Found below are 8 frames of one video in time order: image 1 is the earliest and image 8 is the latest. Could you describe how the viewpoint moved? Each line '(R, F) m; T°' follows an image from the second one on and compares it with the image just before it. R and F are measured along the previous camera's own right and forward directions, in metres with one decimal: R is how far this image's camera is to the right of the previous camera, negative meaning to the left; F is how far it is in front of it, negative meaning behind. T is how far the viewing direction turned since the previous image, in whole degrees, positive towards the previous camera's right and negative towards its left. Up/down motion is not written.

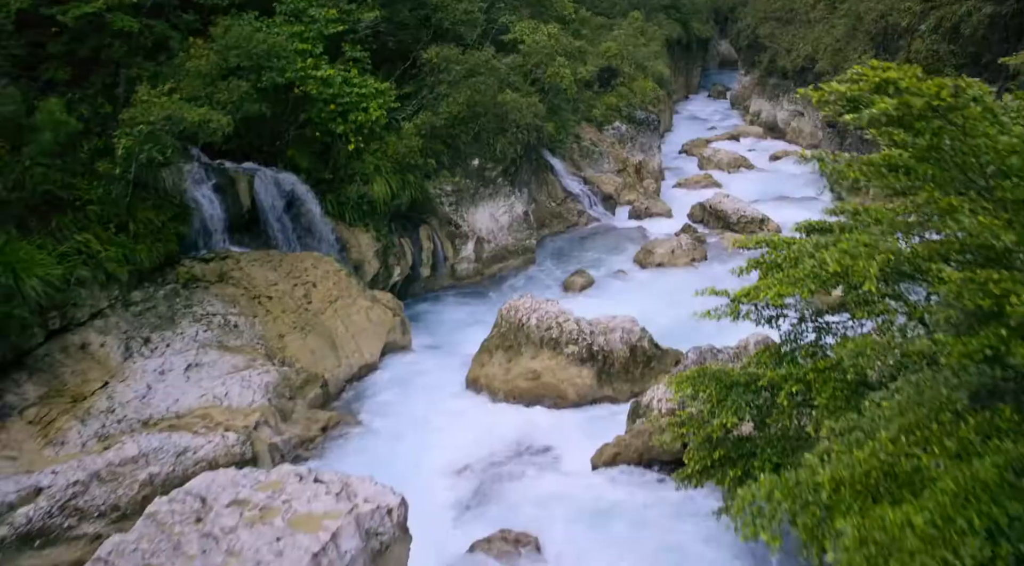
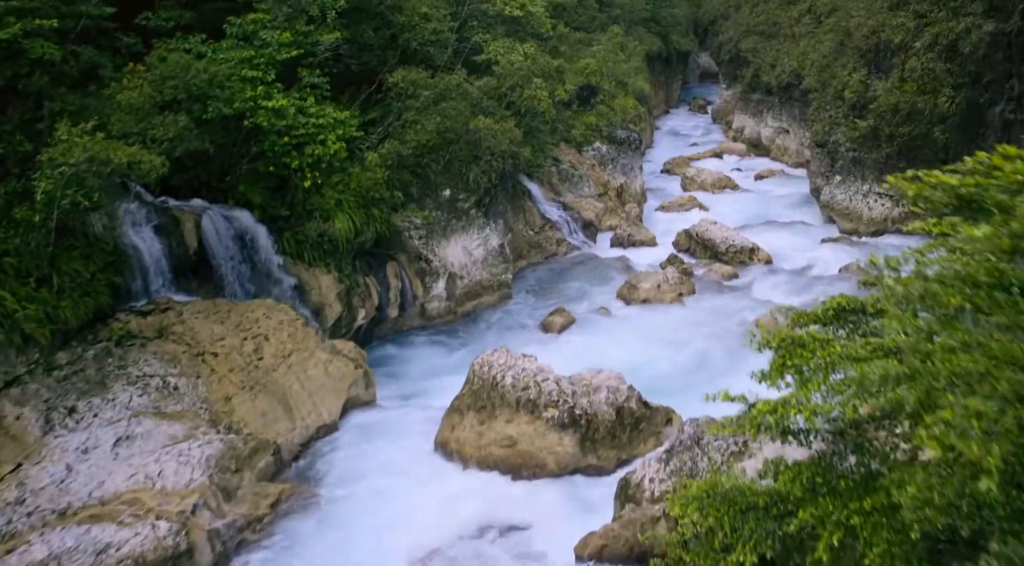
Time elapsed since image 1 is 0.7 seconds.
(+0.1, +1.2) m; +1°
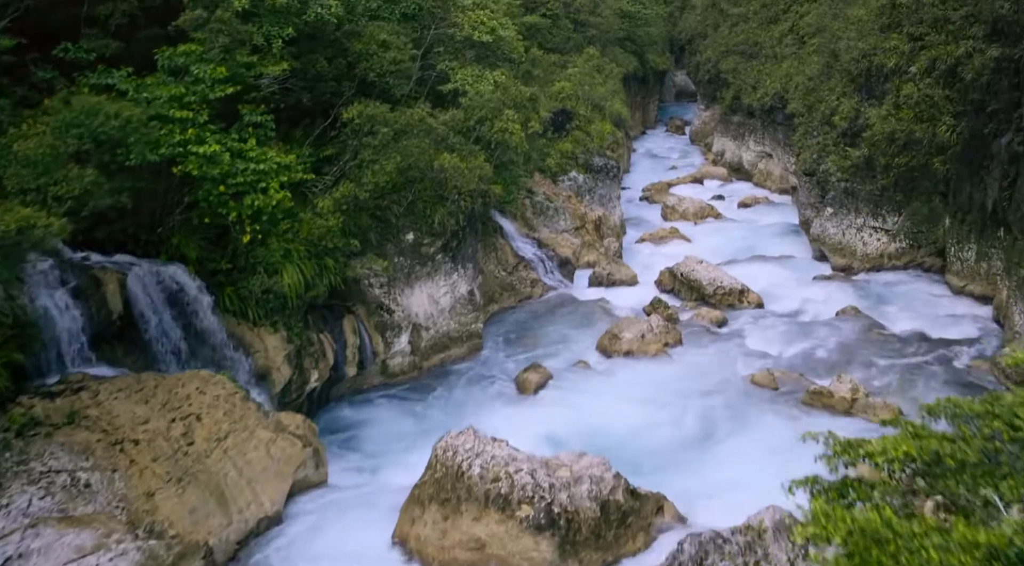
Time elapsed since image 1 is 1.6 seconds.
(+0.2, +1.4) m; +2°
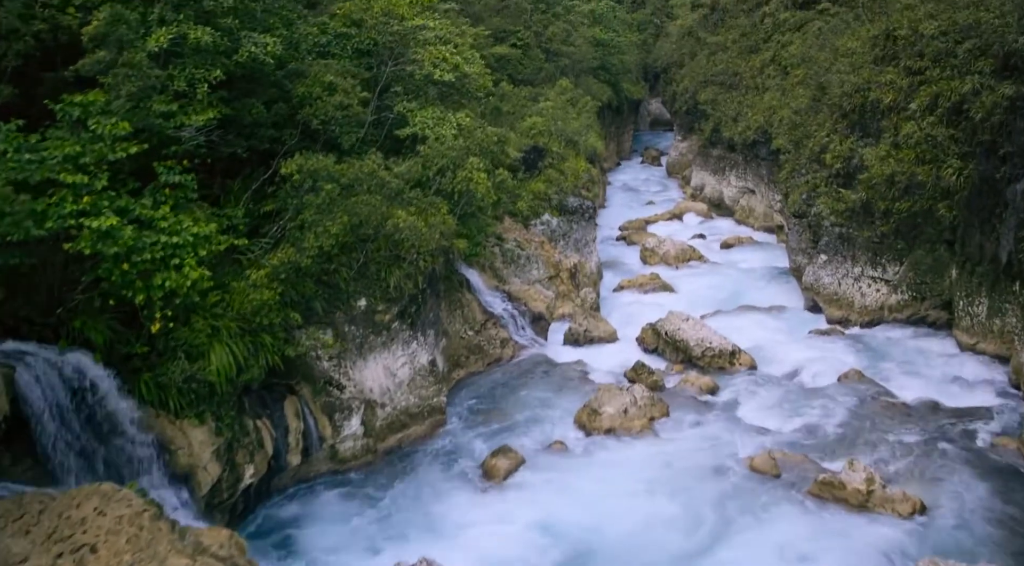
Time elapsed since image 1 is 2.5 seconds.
(+0.2, +1.7) m; +2°
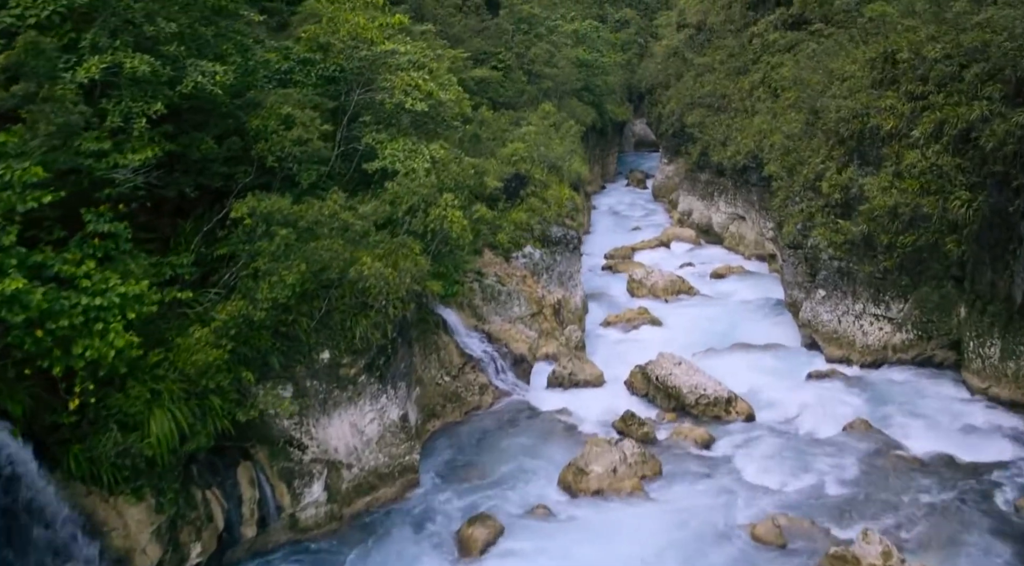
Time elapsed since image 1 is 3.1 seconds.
(+0.1, +1.1) m; +1°
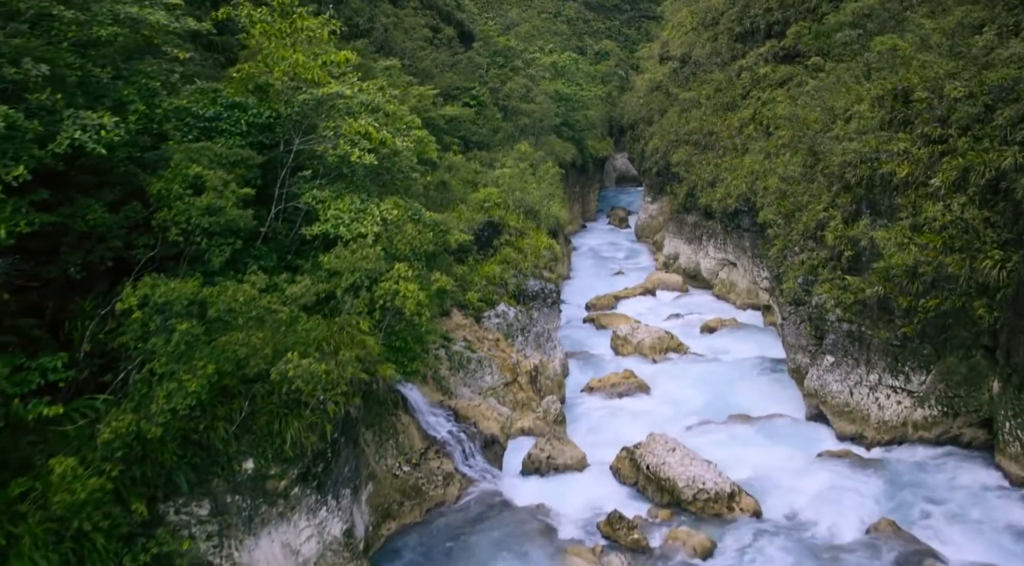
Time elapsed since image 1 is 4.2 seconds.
(+0.3, +1.9) m; +1°
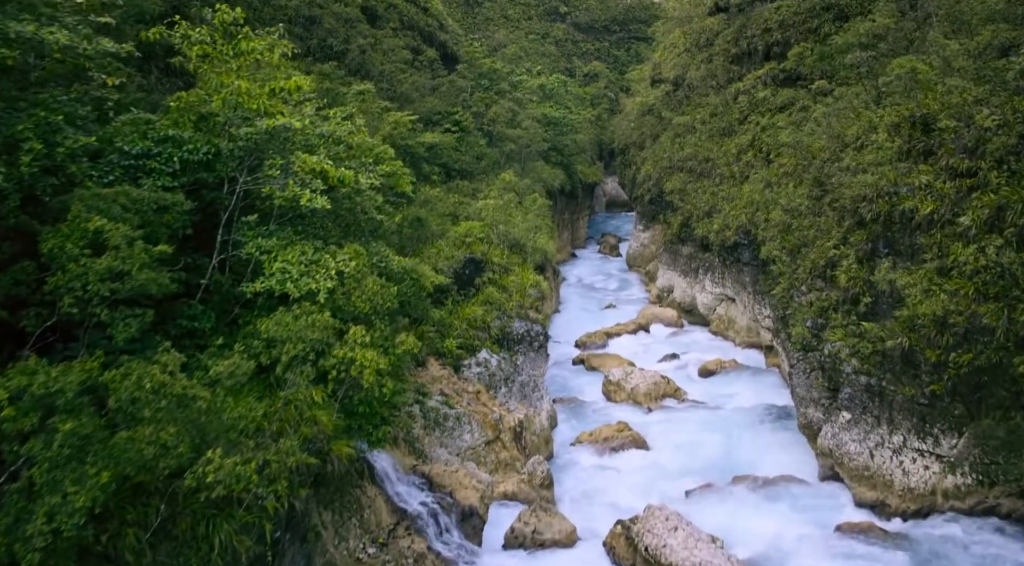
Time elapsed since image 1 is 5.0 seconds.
(+0.2, +1.5) m; +1°
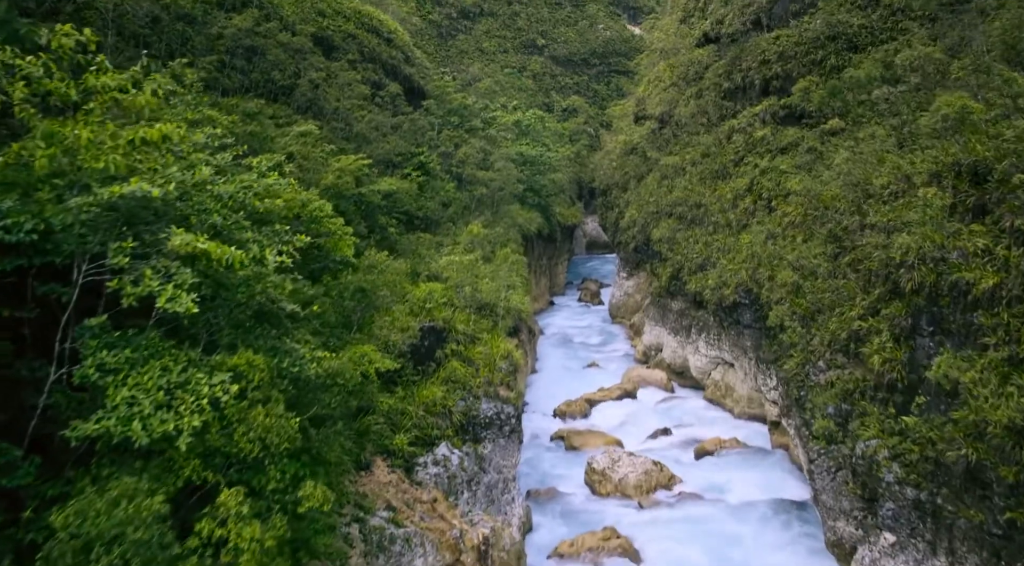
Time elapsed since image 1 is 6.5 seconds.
(+0.3, +2.7) m; +1°
